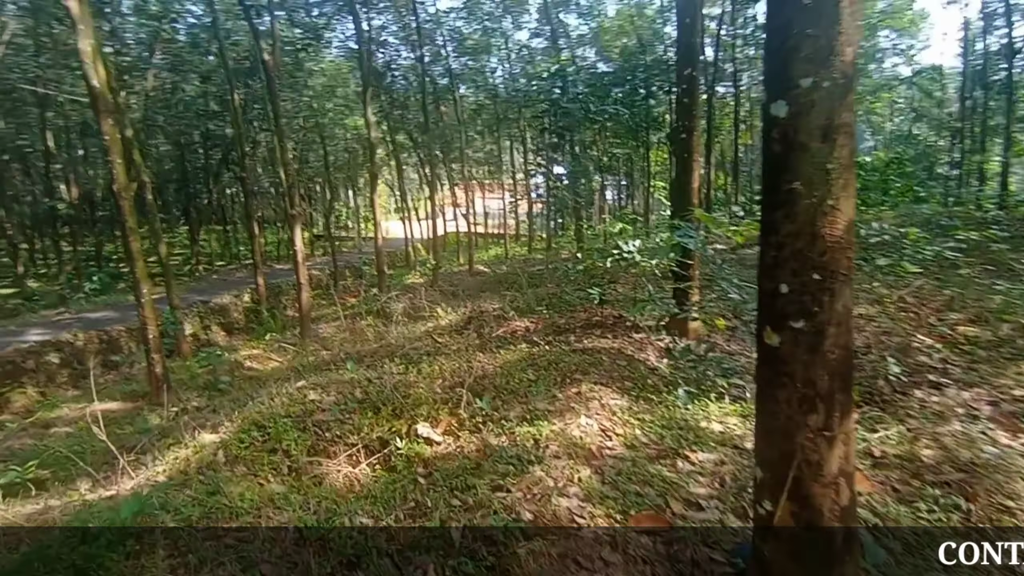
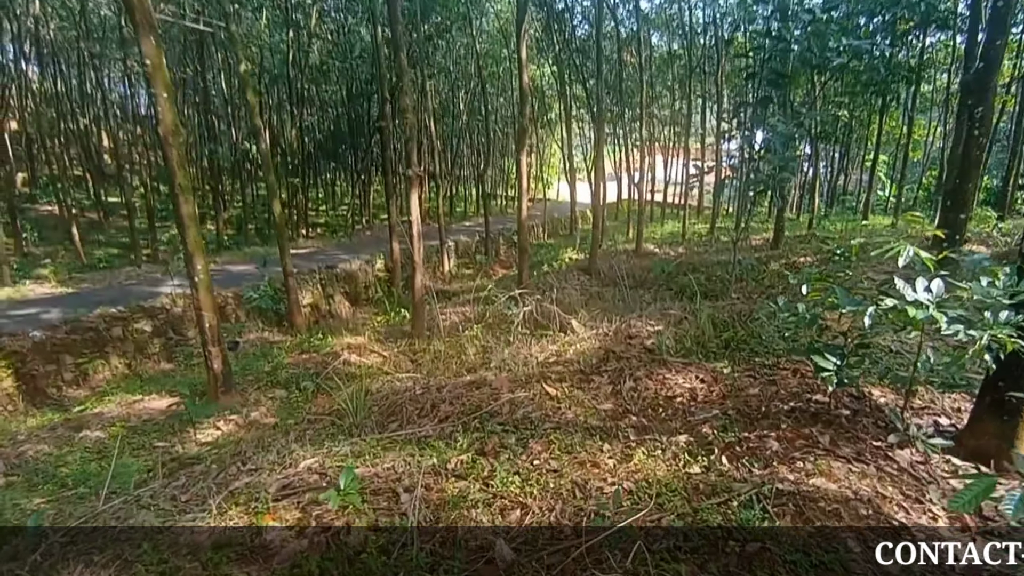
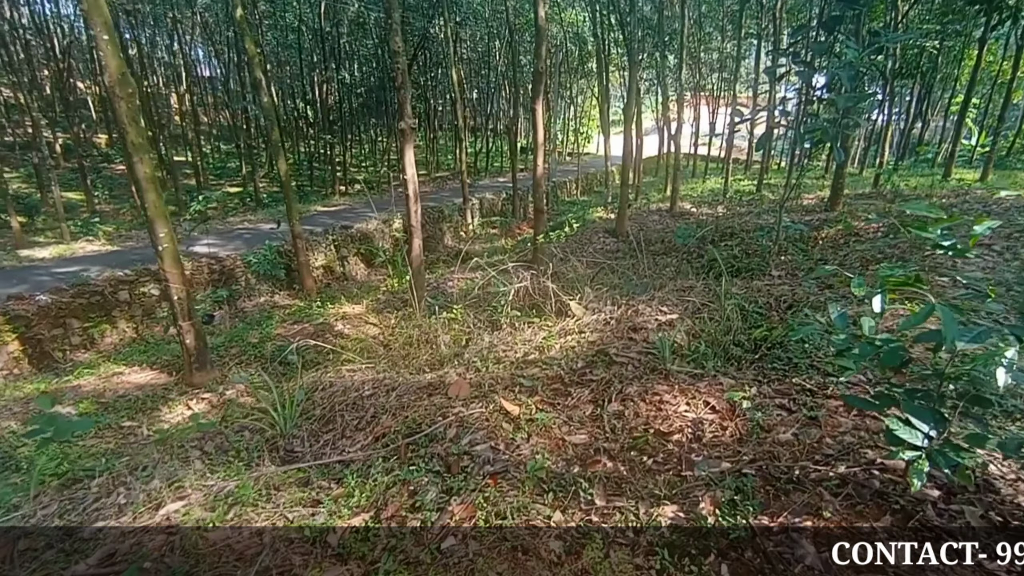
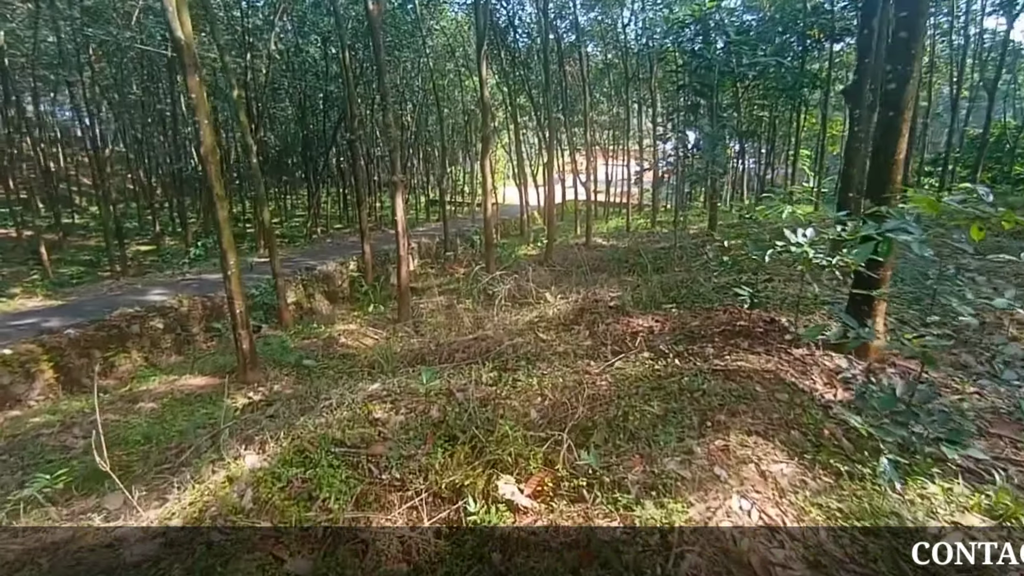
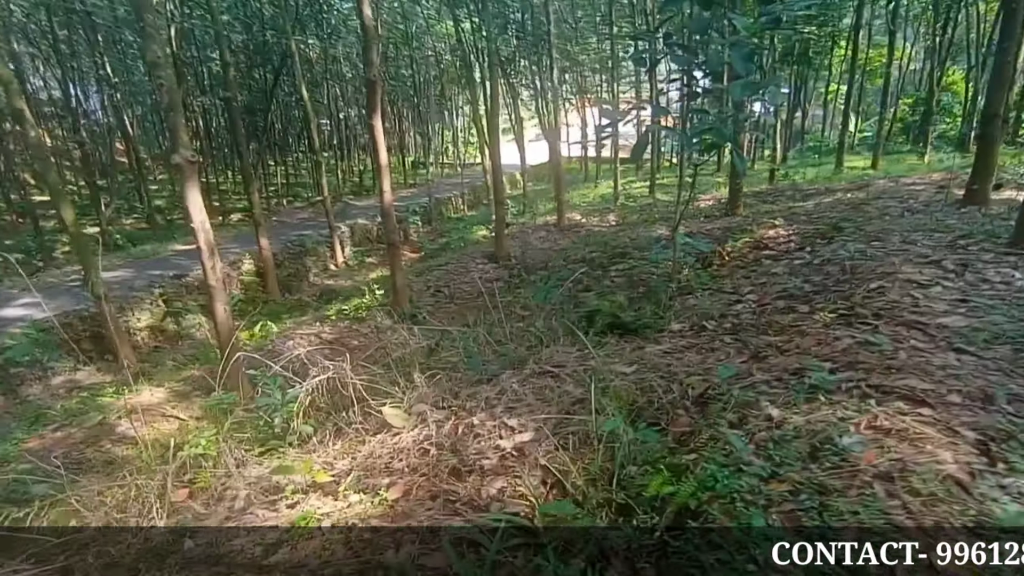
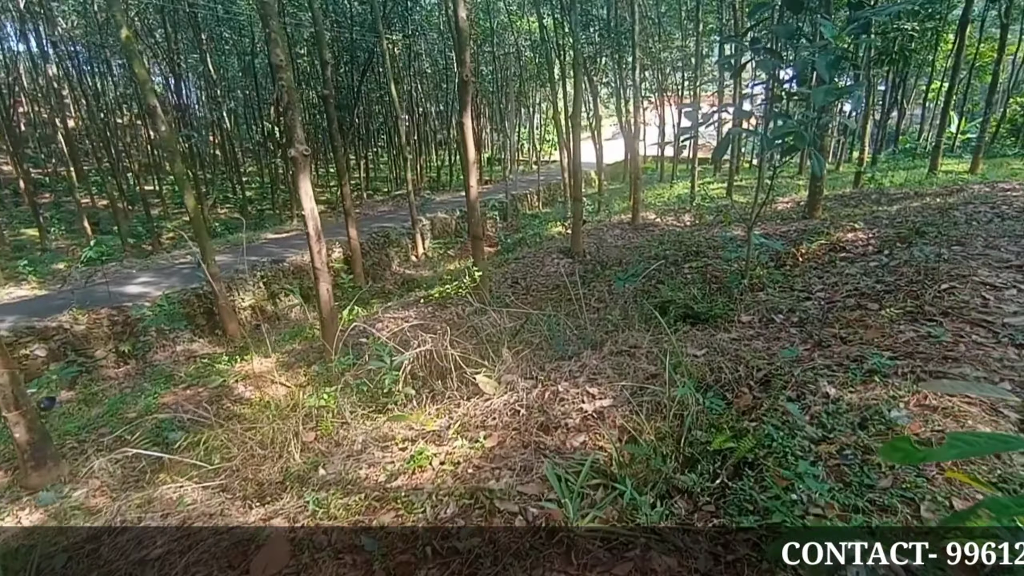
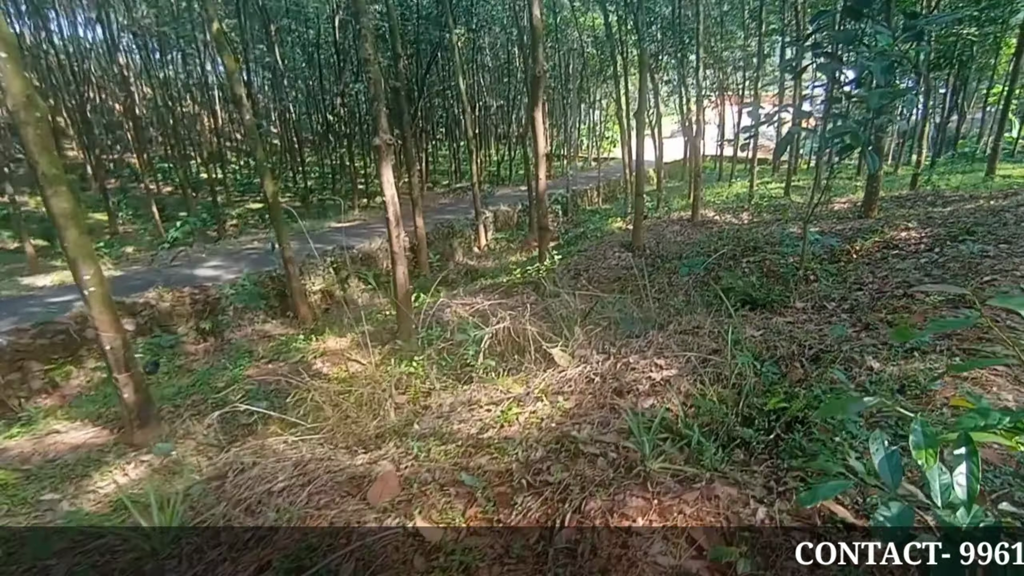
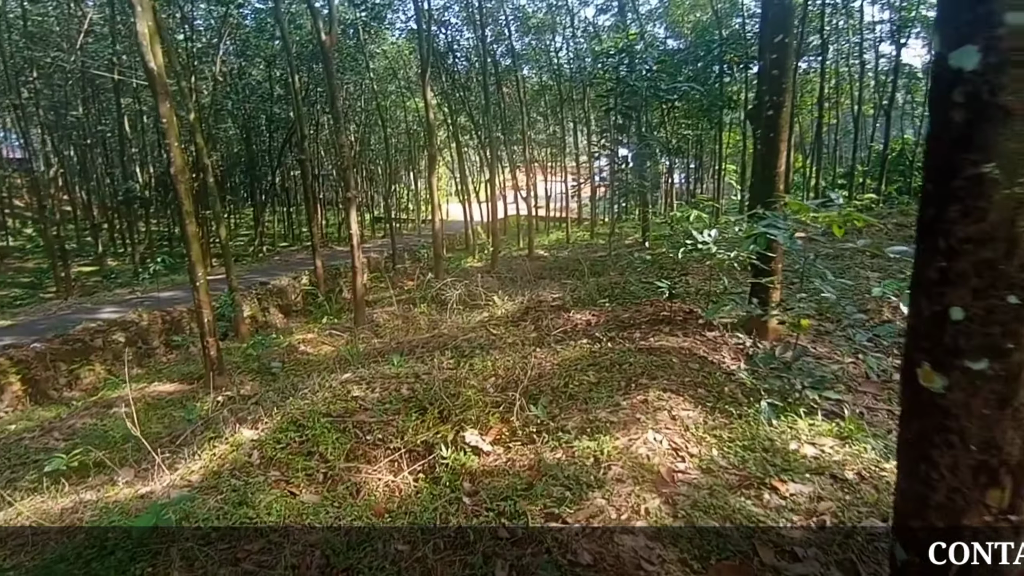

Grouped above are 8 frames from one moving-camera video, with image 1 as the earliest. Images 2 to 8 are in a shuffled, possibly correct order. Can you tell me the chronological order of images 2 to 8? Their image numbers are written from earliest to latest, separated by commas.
8, 4, 2, 3, 7, 6, 5
